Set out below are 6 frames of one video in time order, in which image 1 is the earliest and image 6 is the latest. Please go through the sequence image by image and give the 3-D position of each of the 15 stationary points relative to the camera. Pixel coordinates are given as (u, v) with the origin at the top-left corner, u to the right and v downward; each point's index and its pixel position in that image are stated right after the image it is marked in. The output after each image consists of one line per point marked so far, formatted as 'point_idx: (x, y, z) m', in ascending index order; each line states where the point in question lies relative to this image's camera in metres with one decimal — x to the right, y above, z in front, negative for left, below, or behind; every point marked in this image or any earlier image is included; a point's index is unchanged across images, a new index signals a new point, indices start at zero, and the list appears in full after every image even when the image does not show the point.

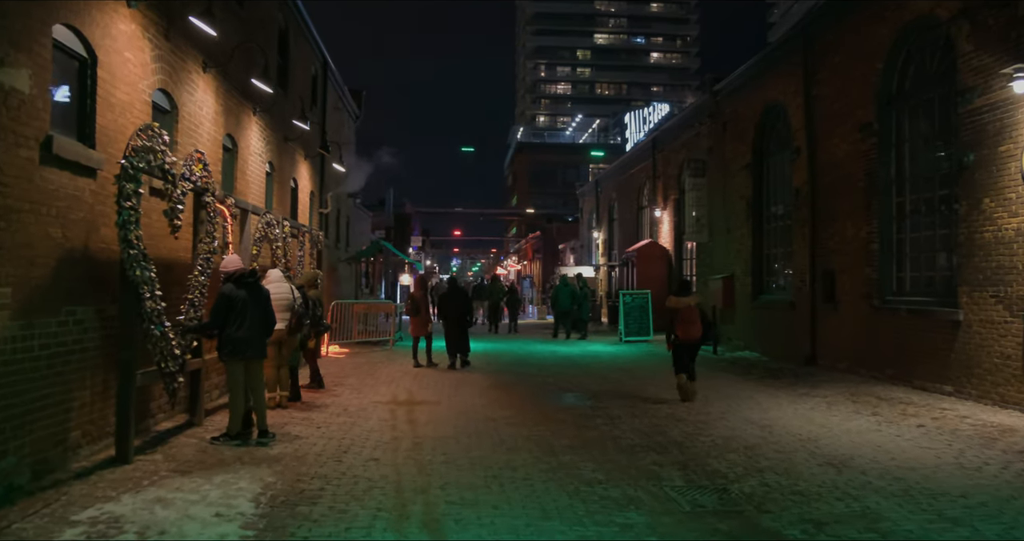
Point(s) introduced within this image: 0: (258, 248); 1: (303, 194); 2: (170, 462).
0: (-3.3, +0.3, +11.1) m
1: (-4.0, +1.4, +16.3) m
2: (-2.7, -1.5, +6.9) m
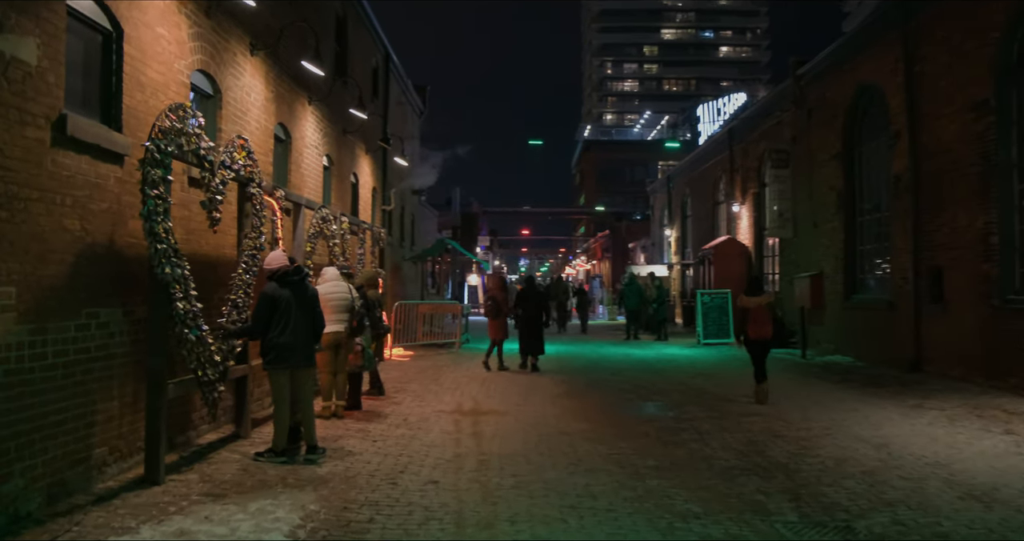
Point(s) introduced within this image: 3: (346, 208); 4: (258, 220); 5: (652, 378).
0: (-2.4, +0.3, +10.3) m
1: (-2.7, +1.4, +15.6) m
2: (-2.2, -1.5, +6.1) m
3: (-2.7, +1.0, +14.2) m
4: (-2.4, +0.5, +8.0) m
5: (+2.2, -1.7, +14.0) m
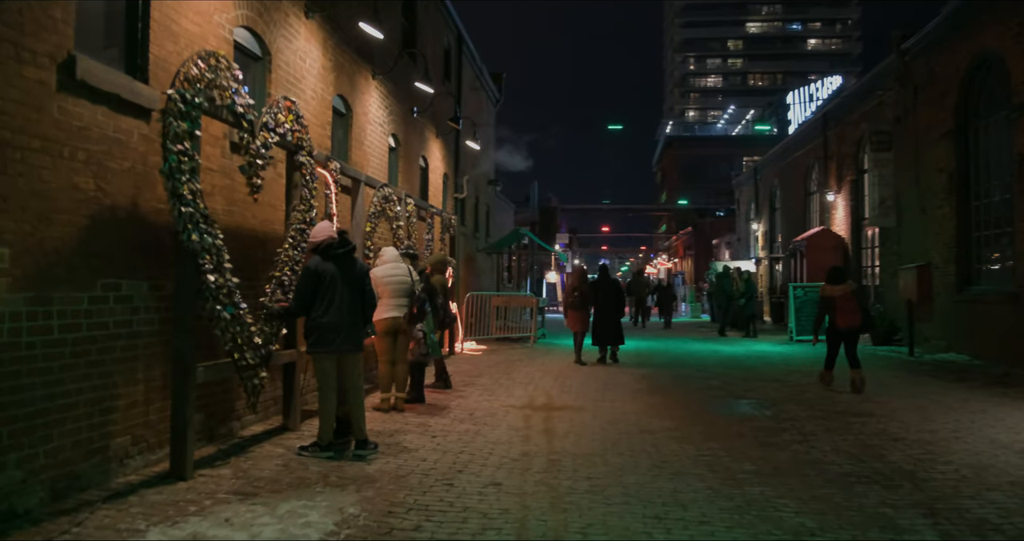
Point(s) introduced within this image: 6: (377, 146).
0: (-1.6, +0.5, +9.6) m
1: (-1.3, +1.6, +14.9) m
2: (-1.7, -1.3, +5.4) m
3: (-1.5, +1.2, +13.6) m
4: (-1.7, +0.7, +7.3) m
5: (+3.4, -1.5, +12.8) m
6: (-1.7, +1.6, +11.2) m
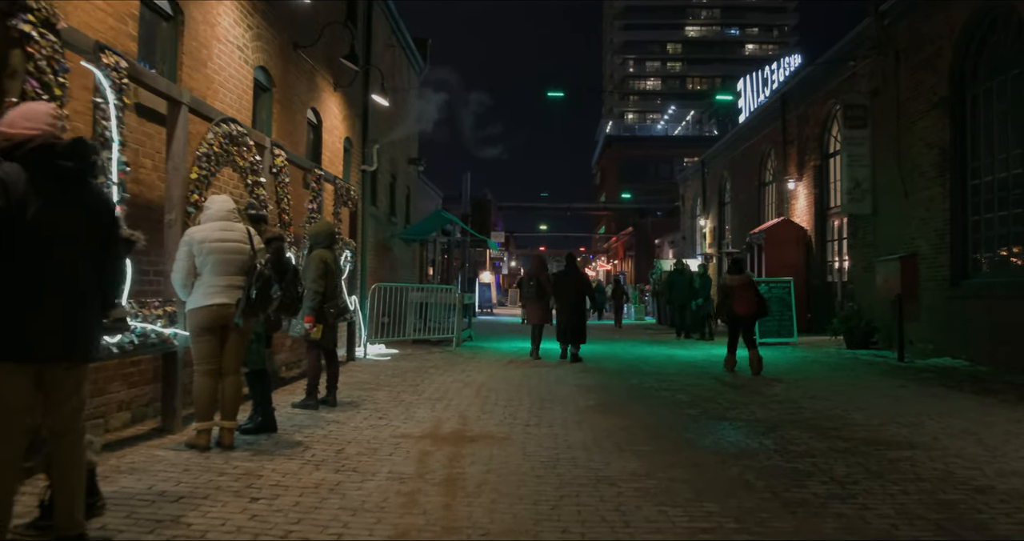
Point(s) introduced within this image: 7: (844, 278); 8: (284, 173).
0: (-2.4, +0.8, +6.6) m
1: (-2.5, +1.9, +12.0) m
2: (-2.2, -1.0, +2.4) m
3: (-2.6, +1.5, +10.6) m
4: (-2.4, +0.9, +4.3) m
5: (+2.3, -1.4, +10.2) m
6: (-2.6, +1.9, +8.2) m
7: (+7.2, -0.2, +18.7) m
8: (-2.3, +1.0, +8.5) m
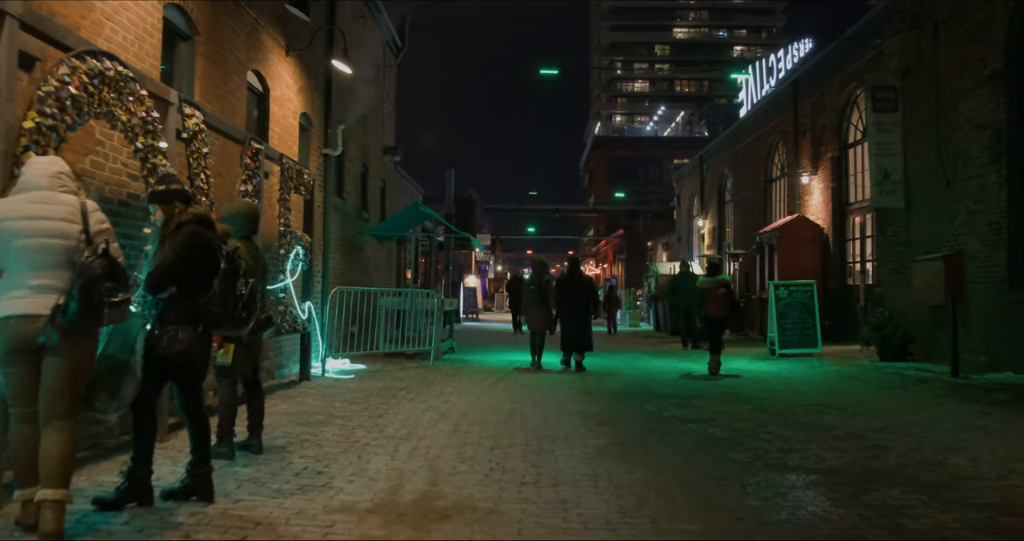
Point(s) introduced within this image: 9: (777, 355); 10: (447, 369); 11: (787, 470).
0: (-2.4, +0.8, +4.6) m
1: (-2.6, +1.9, +9.9) m
2: (-2.2, -1.0, +0.4) m
3: (-2.7, +1.5, +8.5) m
4: (-2.4, +0.9, +2.3) m
5: (+2.2, -1.4, +8.2) m
6: (-2.7, +1.9, +6.1) m
7: (+7.0, -0.2, +16.8) m
8: (-2.4, +1.0, +6.5) m
9: (+4.6, -1.5, +14.9) m
10: (-0.9, -1.3, +11.7) m
11: (+1.8, -1.3, +5.7) m
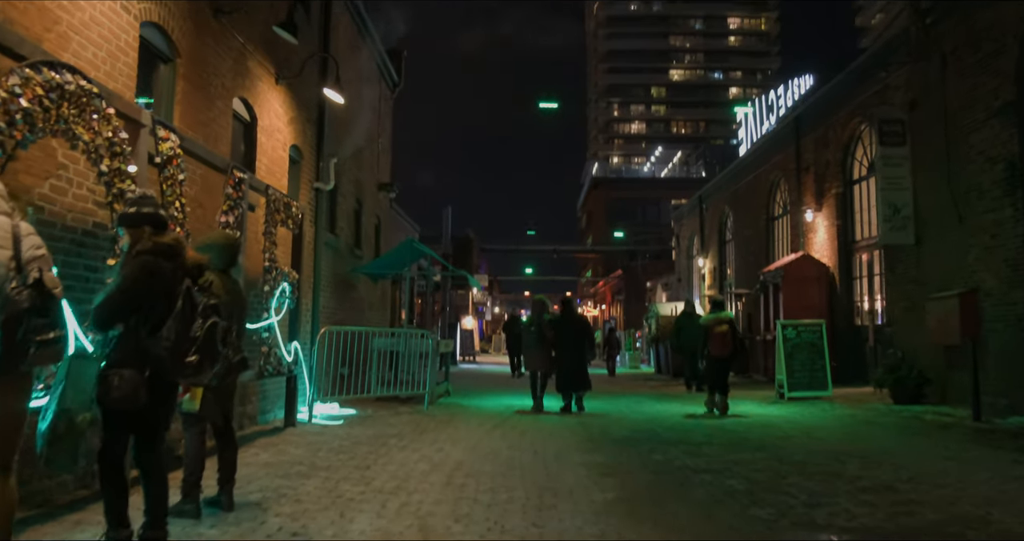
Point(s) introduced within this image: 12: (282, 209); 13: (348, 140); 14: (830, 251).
0: (-2.4, +0.6, +4.1) m
1: (-2.7, +1.4, +9.5) m
2: (-2.2, -1.0, -0.2) m
3: (-2.7, +1.1, +8.1) m
4: (-2.4, +0.9, +1.8) m
5: (+2.2, -1.7, +7.6) m
6: (-2.7, +1.6, +5.7) m
7: (+6.9, -0.9, +16.3) m
8: (-2.4, +0.7, +6.0) m
9: (+4.6, -2.1, +14.3) m
10: (-0.9, -1.9, +11.1) m
11: (+1.8, -1.5, +5.1) m
12: (-2.4, +0.6, +9.0) m
13: (-2.5, +2.0, +13.4) m
14: (+6.8, +0.4, +18.2) m
